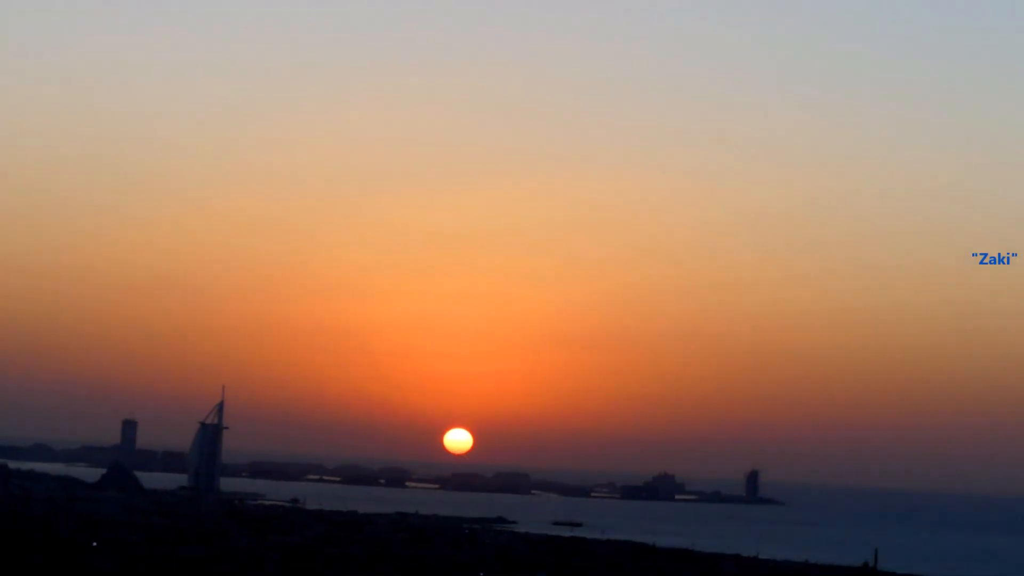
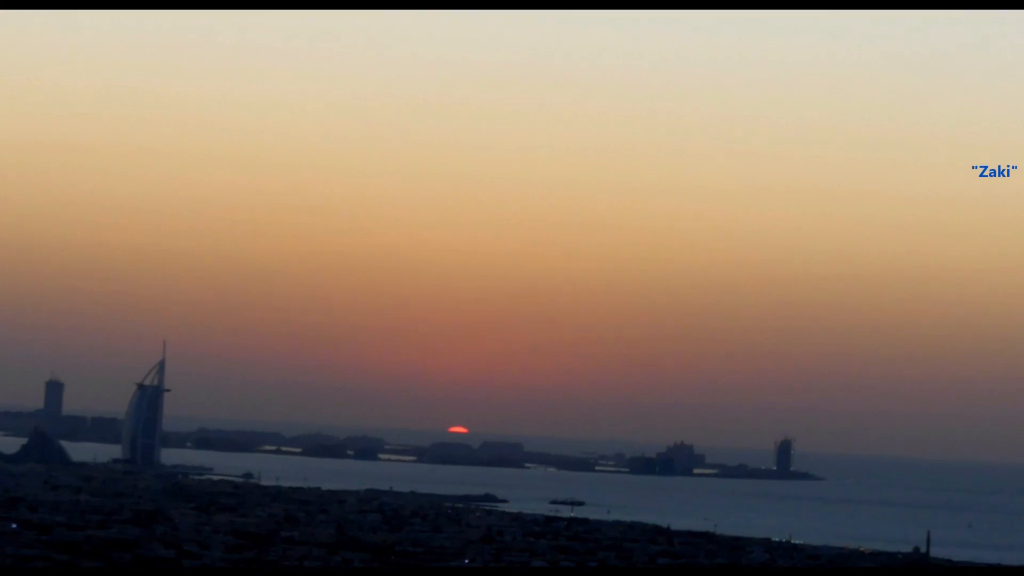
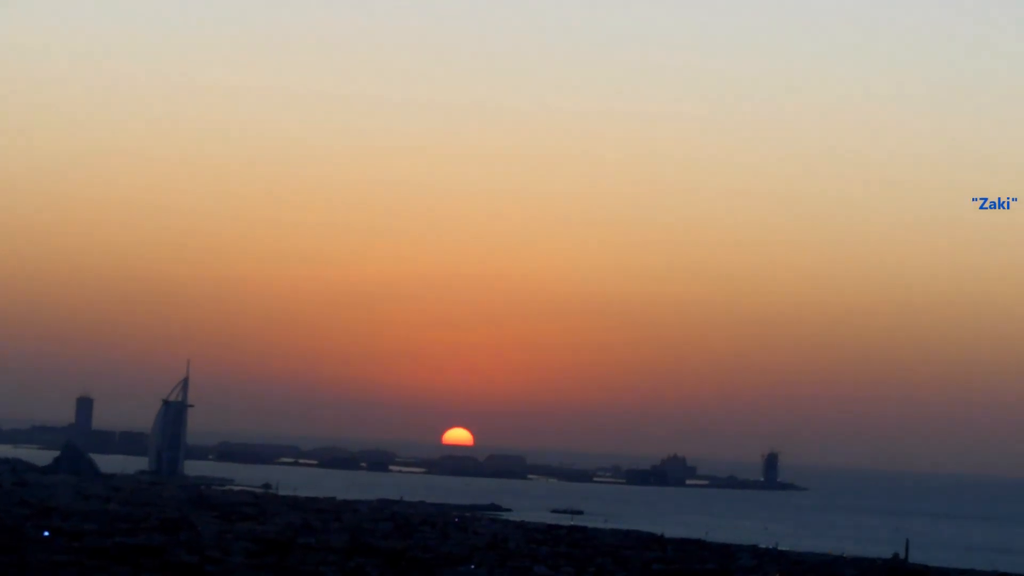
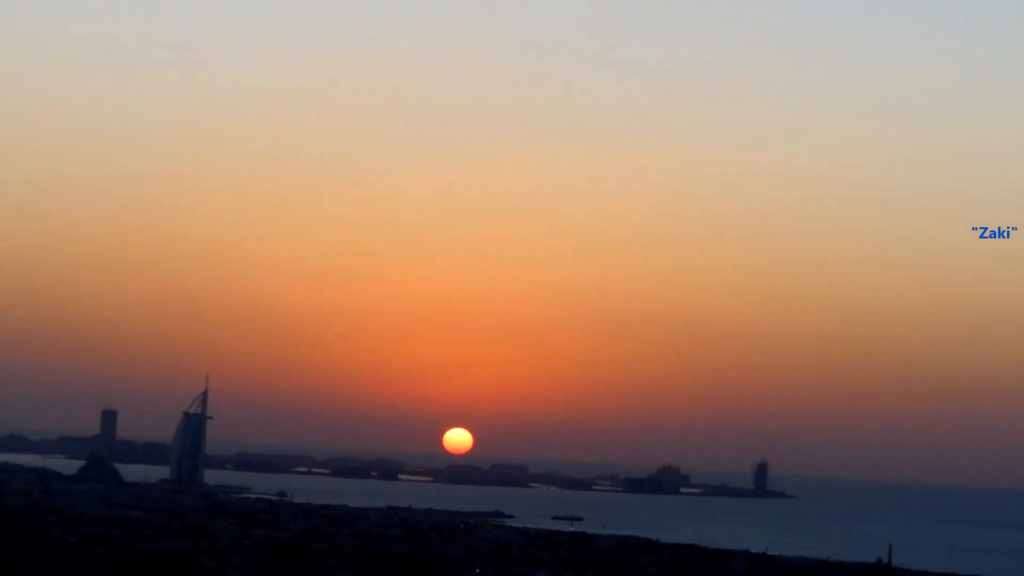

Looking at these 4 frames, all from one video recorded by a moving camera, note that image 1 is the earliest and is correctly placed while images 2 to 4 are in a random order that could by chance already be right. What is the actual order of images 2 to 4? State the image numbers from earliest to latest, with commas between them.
4, 3, 2
